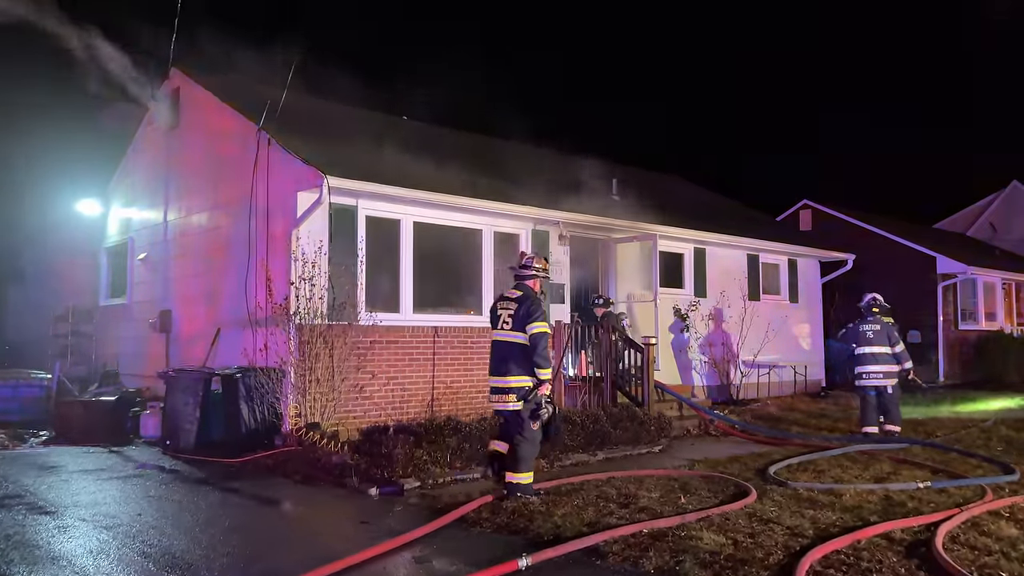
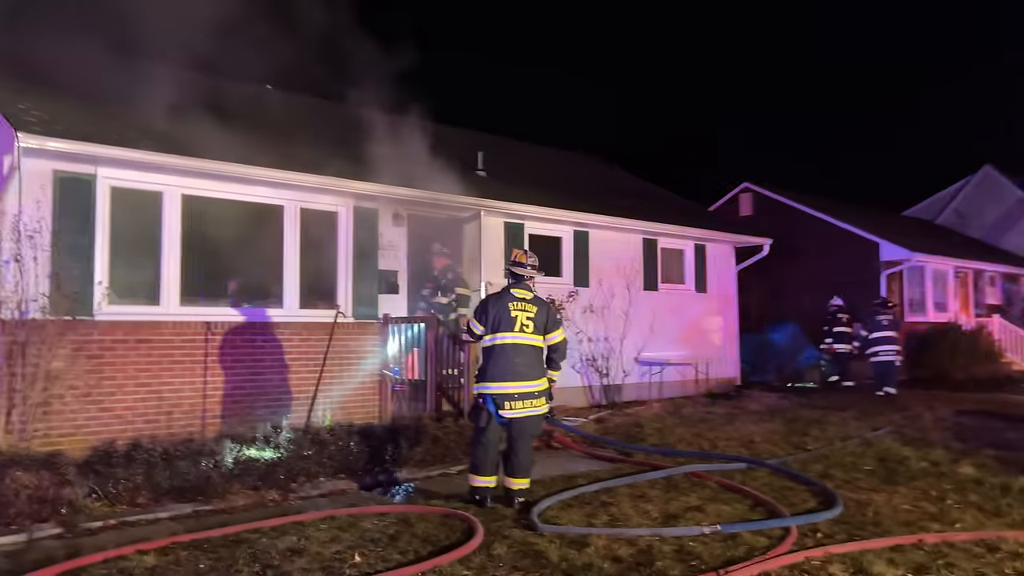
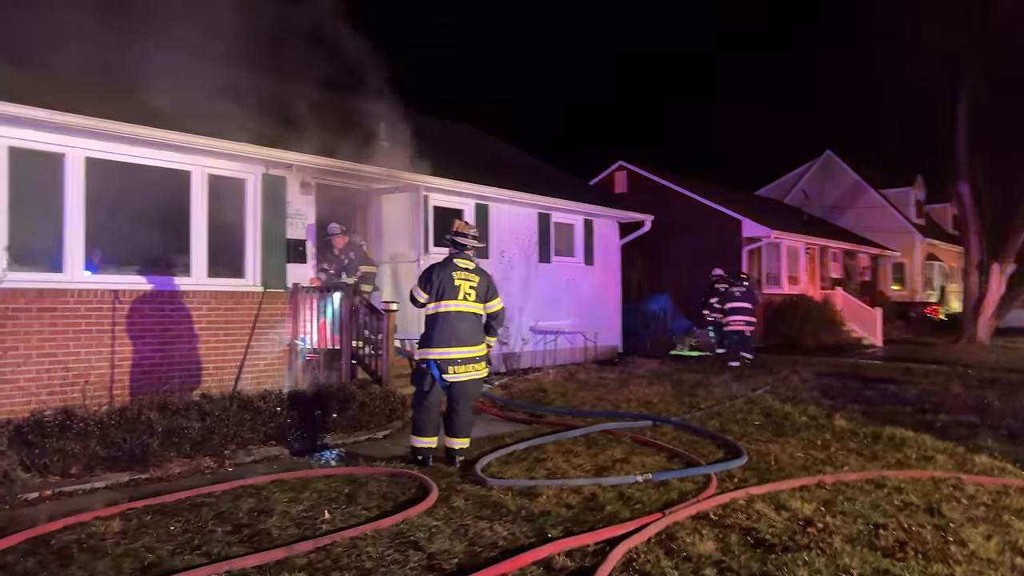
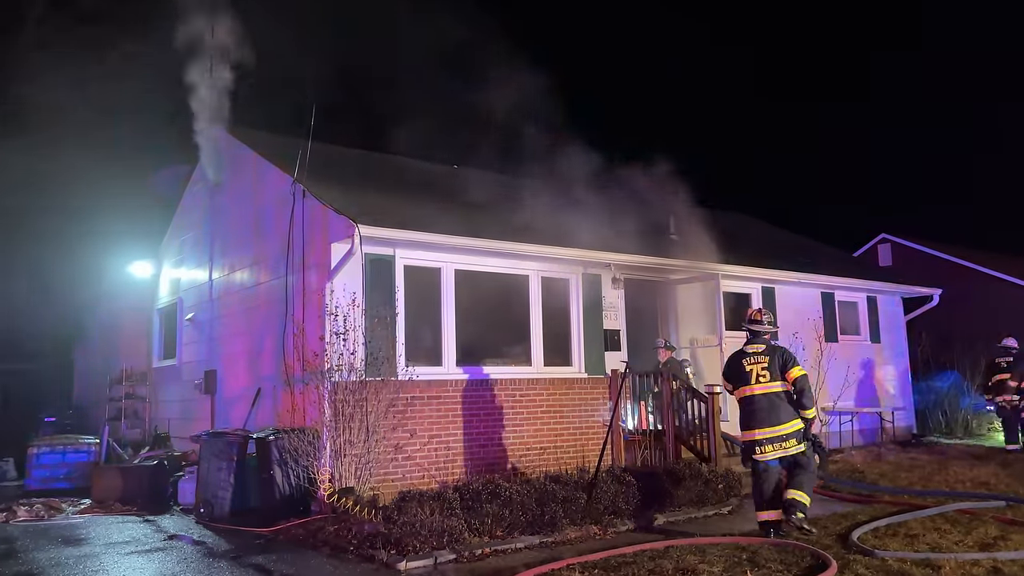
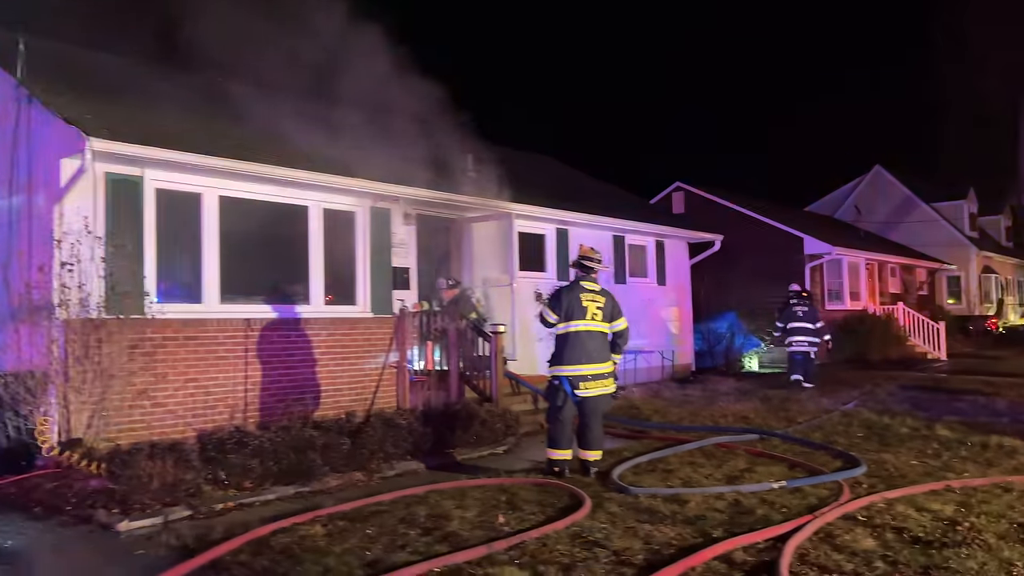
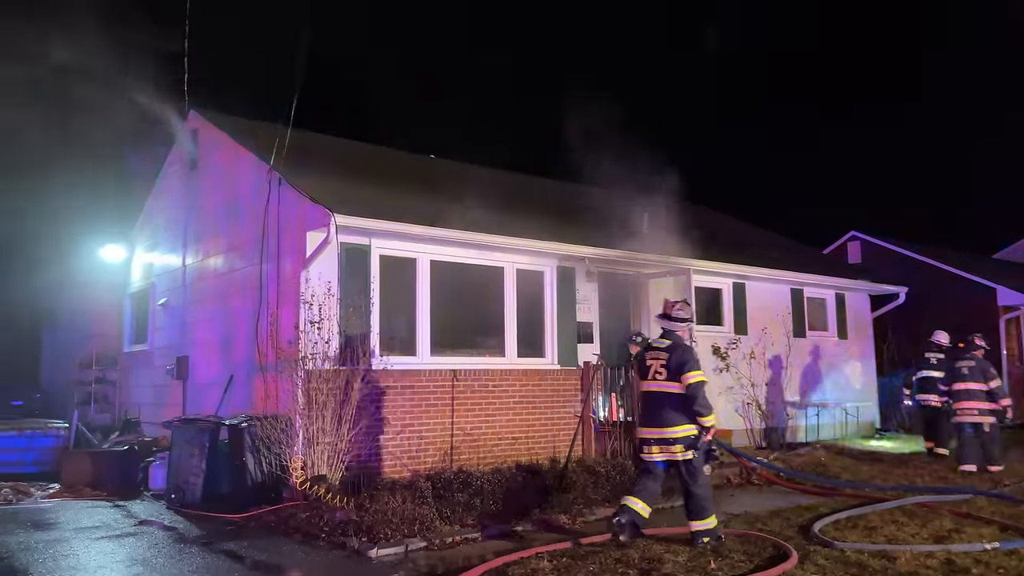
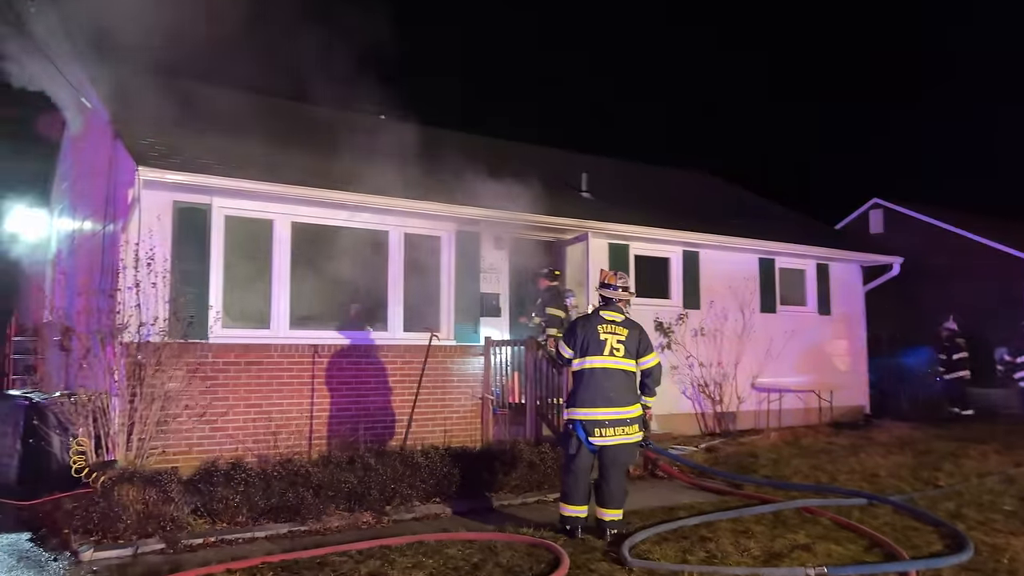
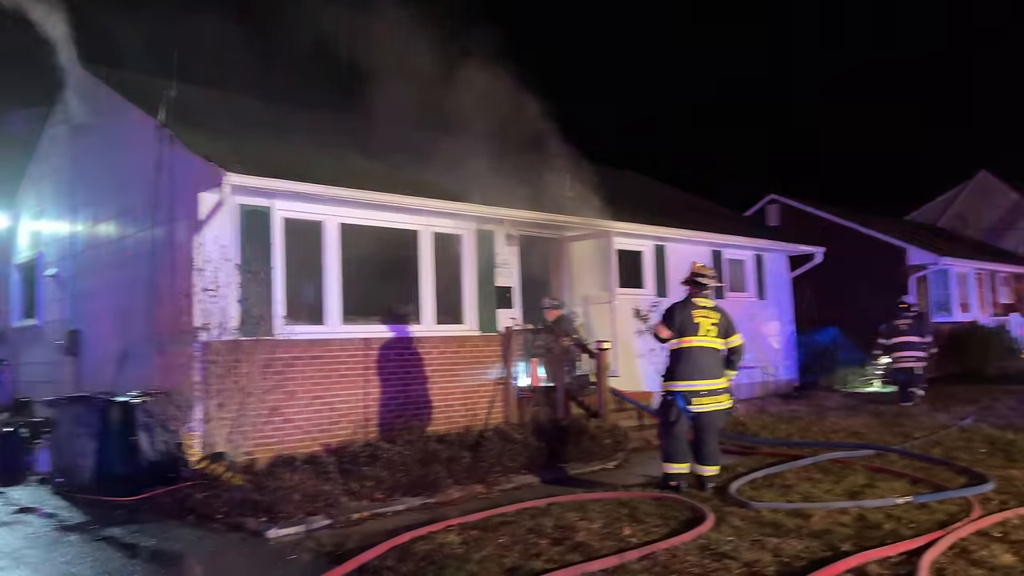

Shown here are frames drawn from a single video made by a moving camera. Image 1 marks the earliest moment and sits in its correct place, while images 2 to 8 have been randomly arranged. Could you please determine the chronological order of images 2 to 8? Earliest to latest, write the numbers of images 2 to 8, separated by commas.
6, 4, 8, 5, 3, 2, 7
